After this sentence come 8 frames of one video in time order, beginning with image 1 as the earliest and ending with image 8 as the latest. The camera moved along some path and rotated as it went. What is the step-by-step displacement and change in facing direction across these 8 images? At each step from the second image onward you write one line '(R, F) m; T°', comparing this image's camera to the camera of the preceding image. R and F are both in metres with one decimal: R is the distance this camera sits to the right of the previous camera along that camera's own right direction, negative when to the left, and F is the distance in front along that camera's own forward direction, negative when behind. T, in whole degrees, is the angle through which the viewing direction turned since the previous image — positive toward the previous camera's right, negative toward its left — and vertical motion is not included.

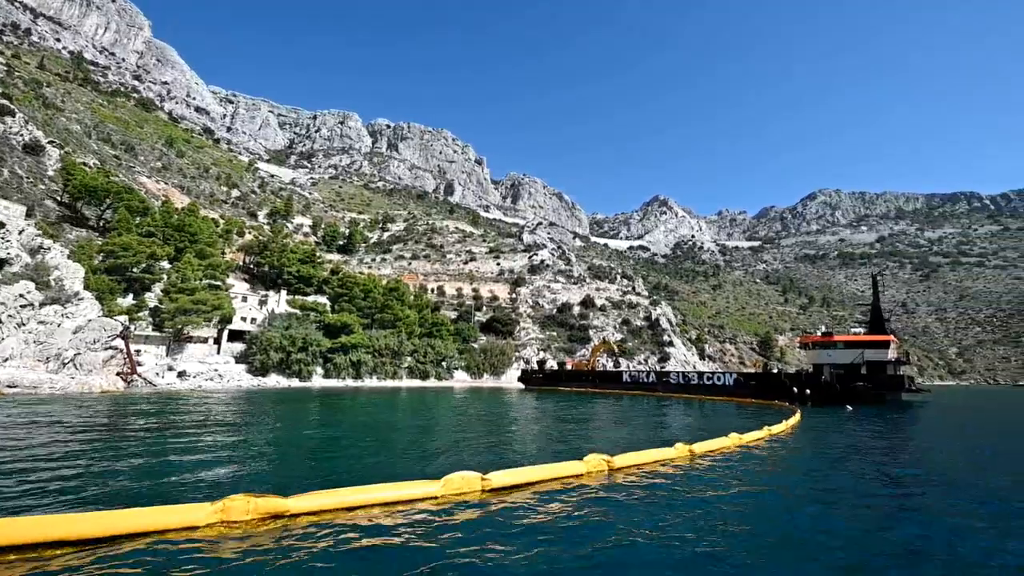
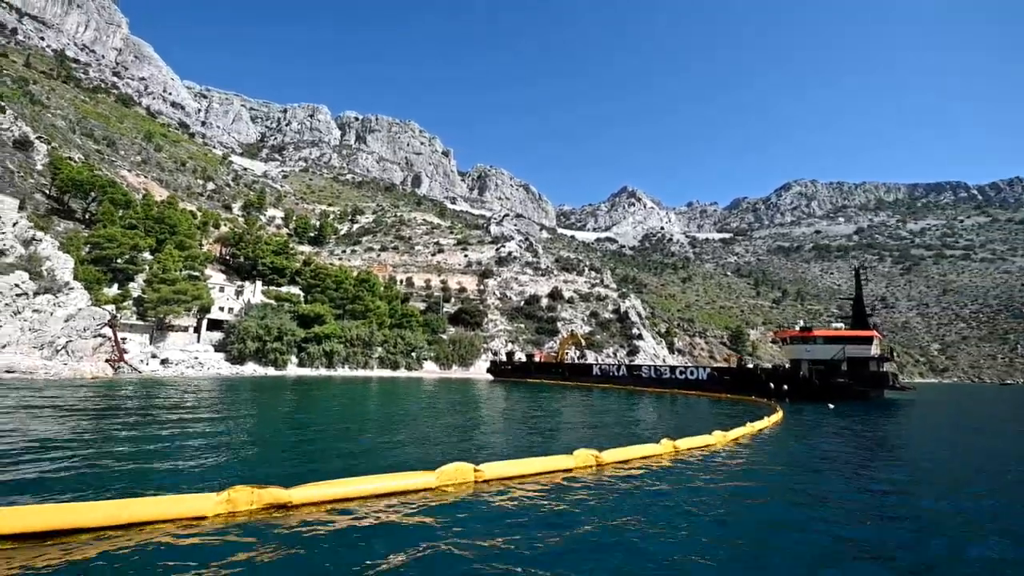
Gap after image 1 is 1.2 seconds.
(-0.5, -5.5) m; +4°
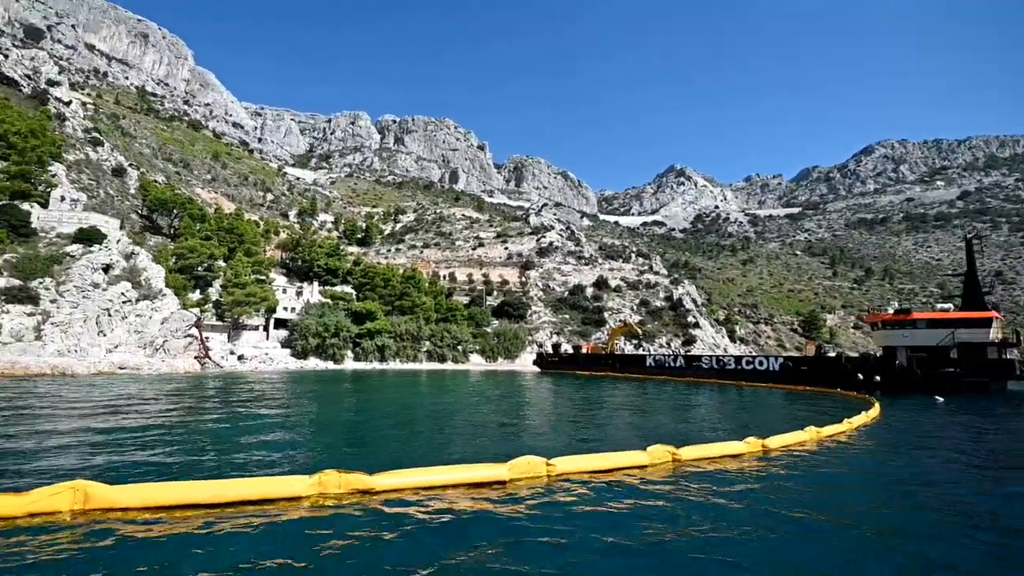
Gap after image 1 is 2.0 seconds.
(+0.4, -2.6) m; -5°
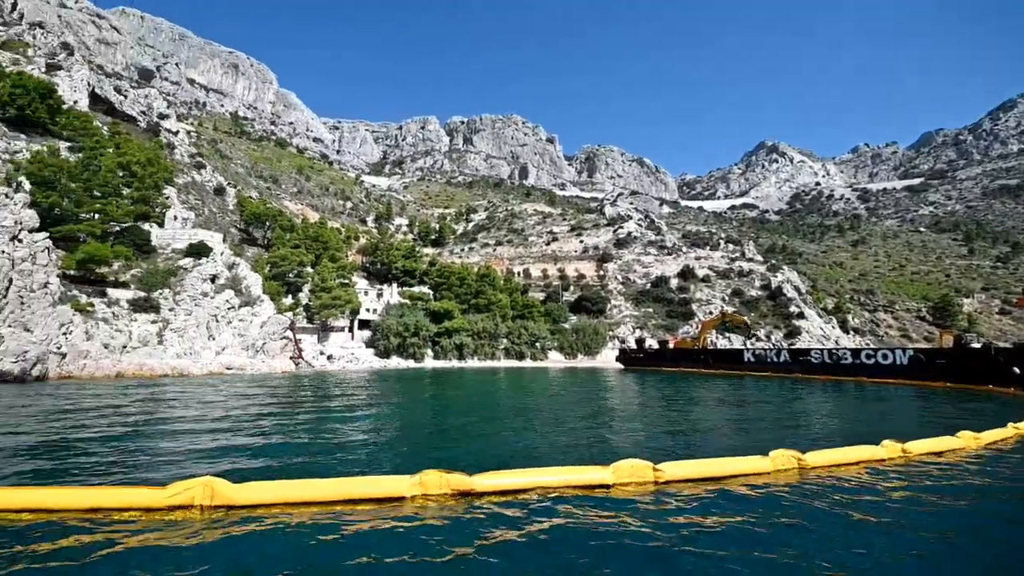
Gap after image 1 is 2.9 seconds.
(+0.7, +1.9) m; -10°
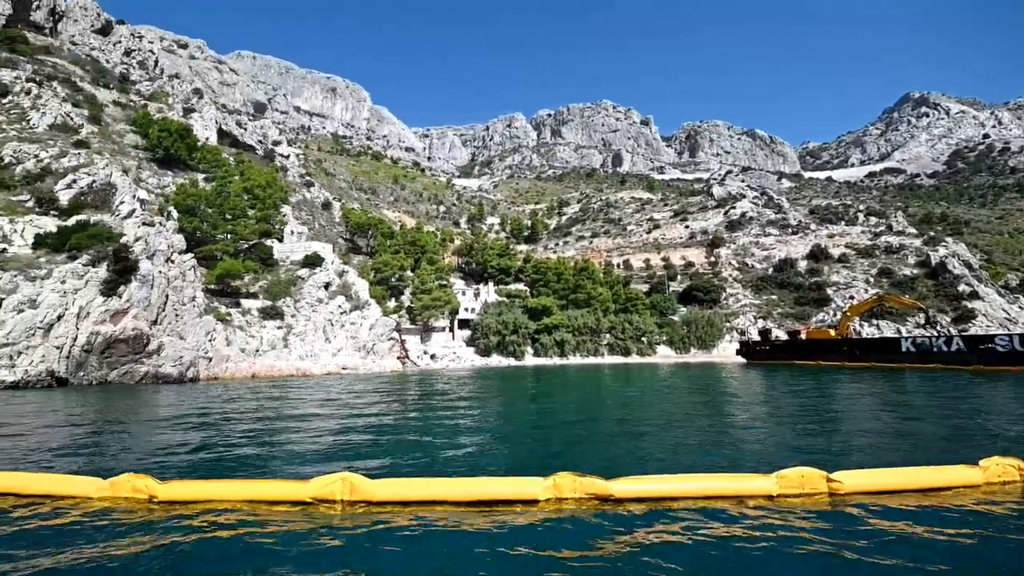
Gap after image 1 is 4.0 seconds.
(+0.9, +2.6) m; -13°
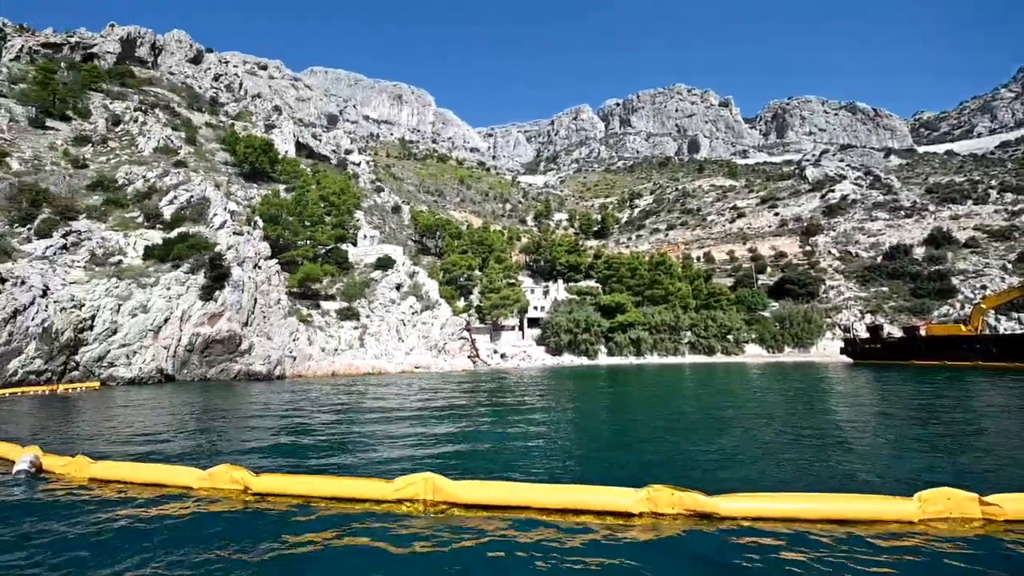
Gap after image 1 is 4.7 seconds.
(+0.6, +1.7) m; -10°
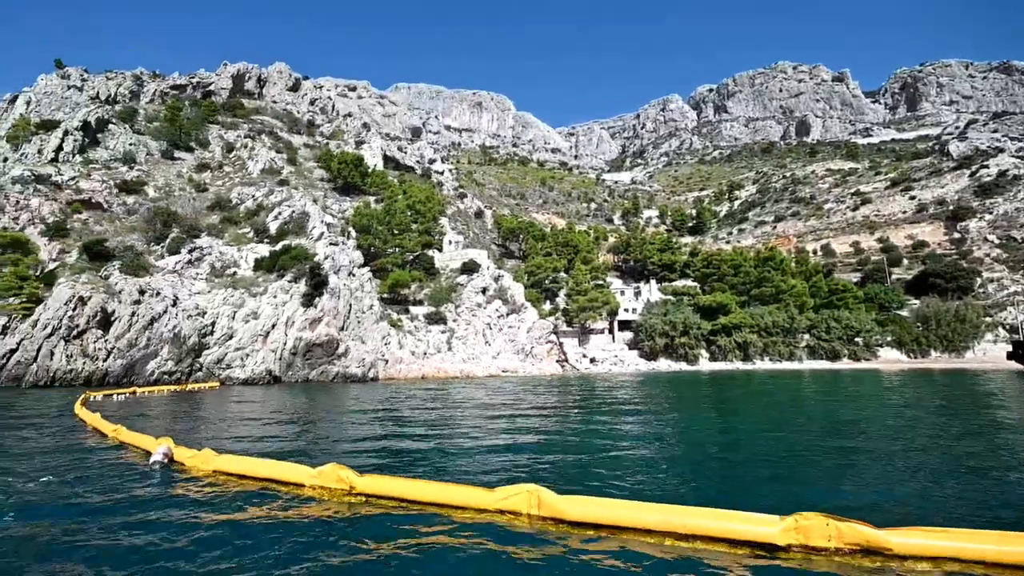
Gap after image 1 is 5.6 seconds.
(+0.5, +2.1) m; -12°
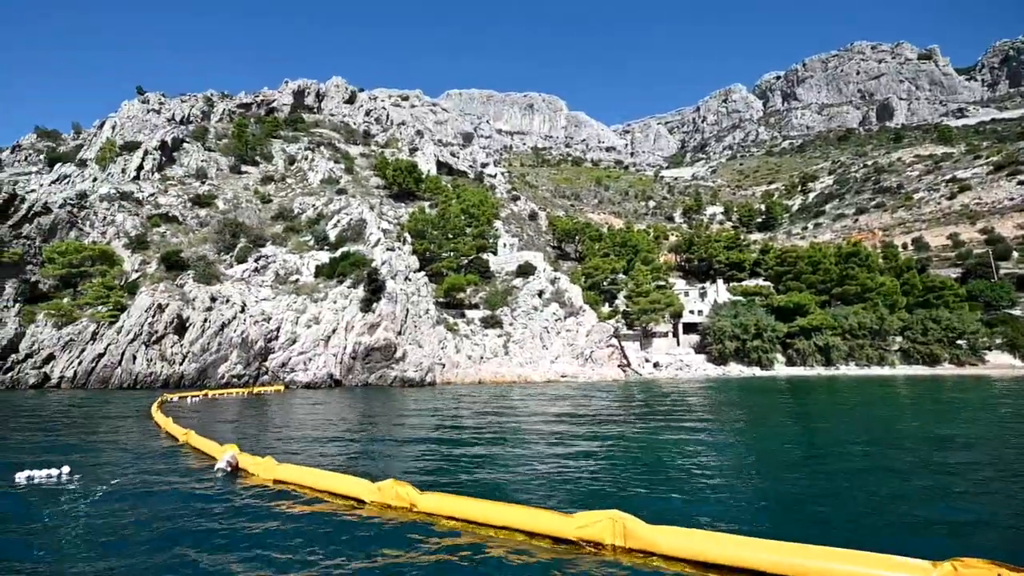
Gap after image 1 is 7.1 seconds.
(-0.1, +1.7) m; -7°
